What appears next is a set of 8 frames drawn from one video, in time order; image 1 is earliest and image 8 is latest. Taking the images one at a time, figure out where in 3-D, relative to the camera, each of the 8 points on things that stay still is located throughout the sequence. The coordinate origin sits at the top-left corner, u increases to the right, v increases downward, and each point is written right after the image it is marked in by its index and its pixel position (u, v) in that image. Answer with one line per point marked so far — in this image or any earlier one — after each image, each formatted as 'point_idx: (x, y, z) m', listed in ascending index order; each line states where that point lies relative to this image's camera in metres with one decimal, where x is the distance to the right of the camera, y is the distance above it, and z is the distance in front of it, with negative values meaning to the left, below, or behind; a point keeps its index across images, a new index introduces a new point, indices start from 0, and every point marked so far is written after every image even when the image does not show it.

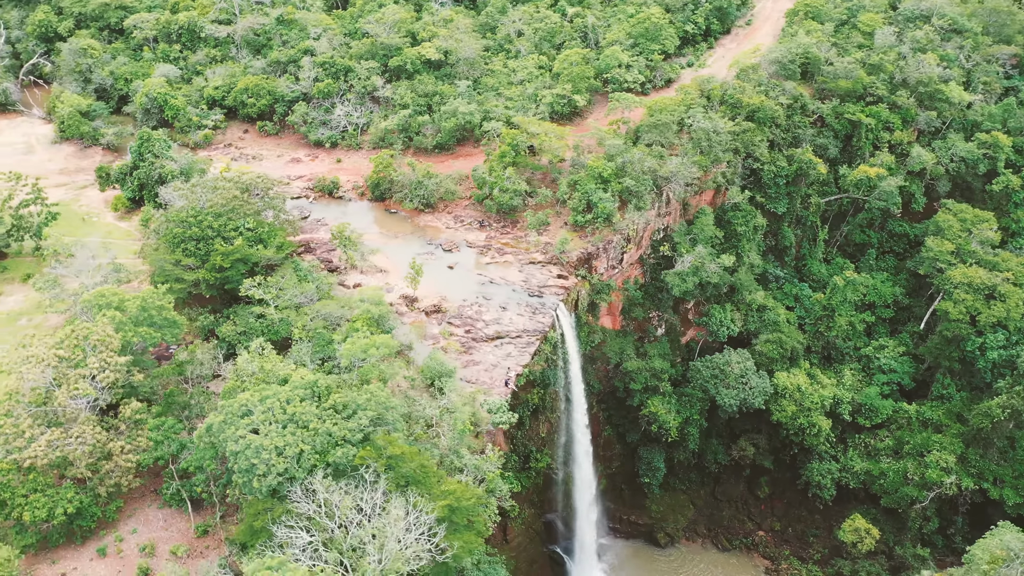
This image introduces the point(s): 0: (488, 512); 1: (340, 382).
0: (-0.4, -4.2, +15.4) m
1: (-3.4, -1.8, +16.0) m
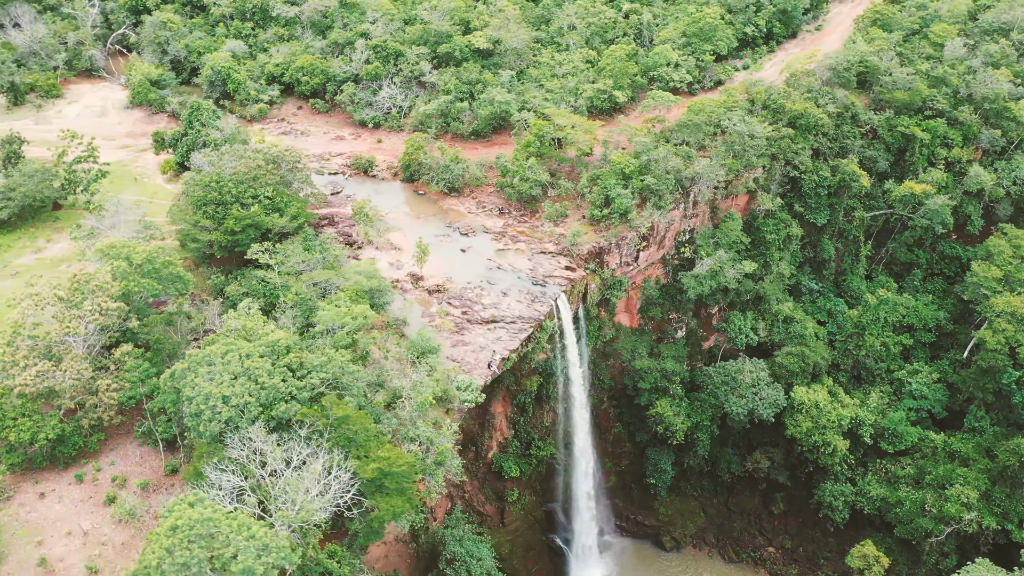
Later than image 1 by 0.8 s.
0: (-1.5, -3.8, +16.0) m
1: (-4.1, -1.2, +16.8) m
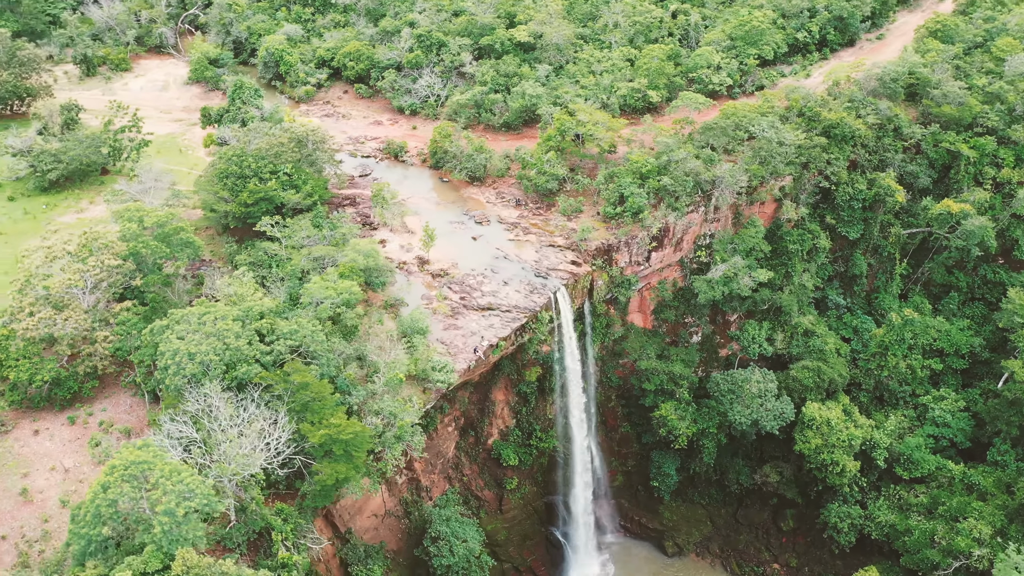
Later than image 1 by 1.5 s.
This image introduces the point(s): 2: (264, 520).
0: (-2.4, -3.4, +16.5) m
1: (-4.7, -0.6, +17.6) m
2: (-4.3, -4.1, +14.4) m
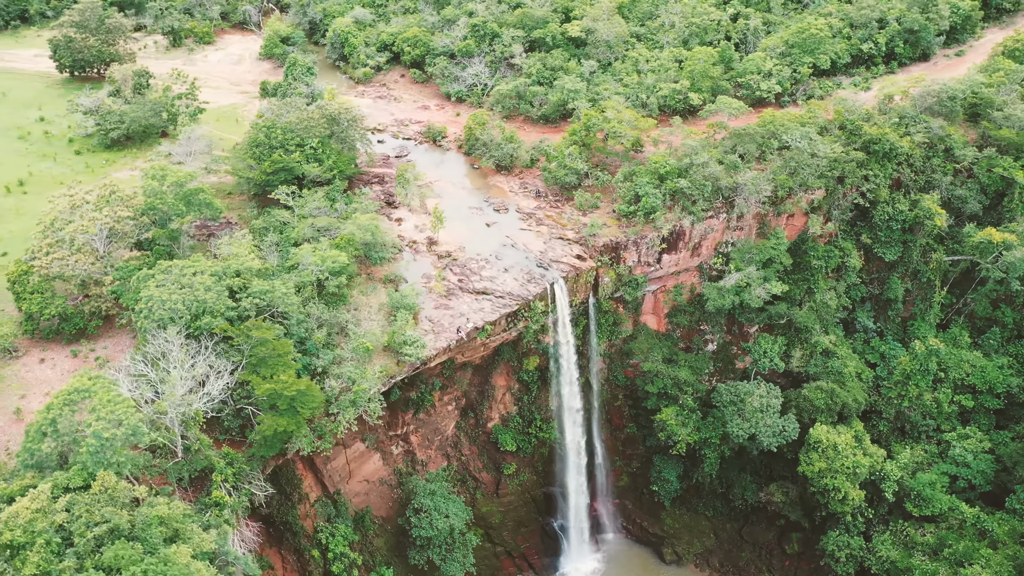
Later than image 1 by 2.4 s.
0: (-3.5, -2.8, +17.3) m
1: (-5.4, +0.2, +18.7) m
2: (-5.8, -3.3, +15.5) m
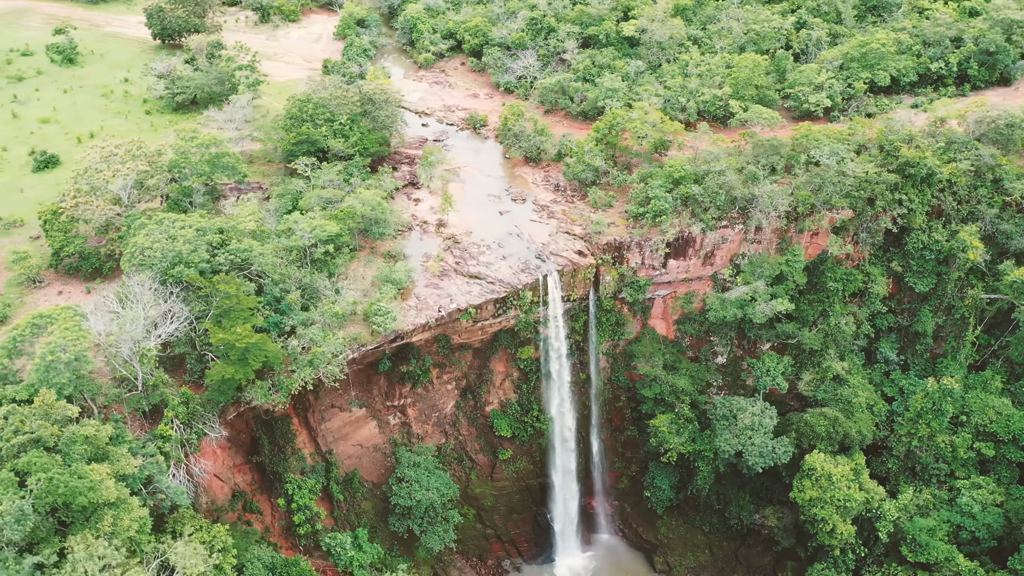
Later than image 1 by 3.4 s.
0: (-4.7, -2.0, +18.4) m
1: (-6.0, +1.2, +20.0) m
2: (-7.3, -2.2, +16.9) m
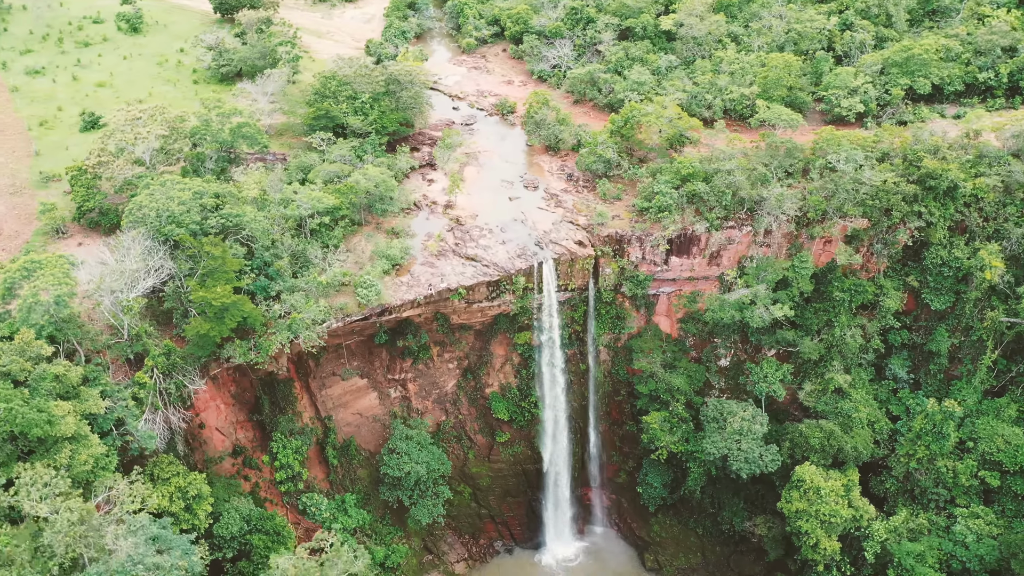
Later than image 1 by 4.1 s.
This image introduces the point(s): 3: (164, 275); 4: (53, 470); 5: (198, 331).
0: (-5.4, -1.2, +19.3) m
1: (-6.3, +2.0, +21.0) m
2: (-8.1, -1.3, +18.0) m
3: (-7.6, +0.3, +18.2) m
4: (-8.2, -3.2, +14.6) m
5: (-6.9, -0.9, +17.9) m
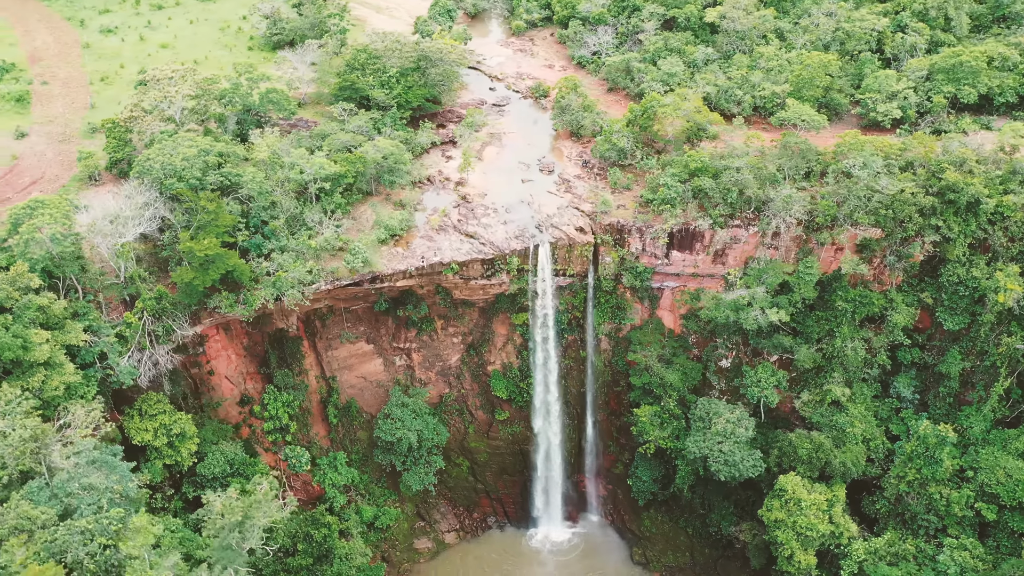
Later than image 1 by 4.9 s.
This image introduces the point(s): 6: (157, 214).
0: (-6.1, -0.2, +20.3) m
1: (-6.5, +3.2, +22.0) m
2: (-8.9, 0.0, +19.4) m
3: (-8.3, +1.5, +19.4) m
4: (-9.5, -2.0, +16.0) m
5: (-7.6, +0.2, +19.0) m
6: (-8.4, +1.5, +19.4) m
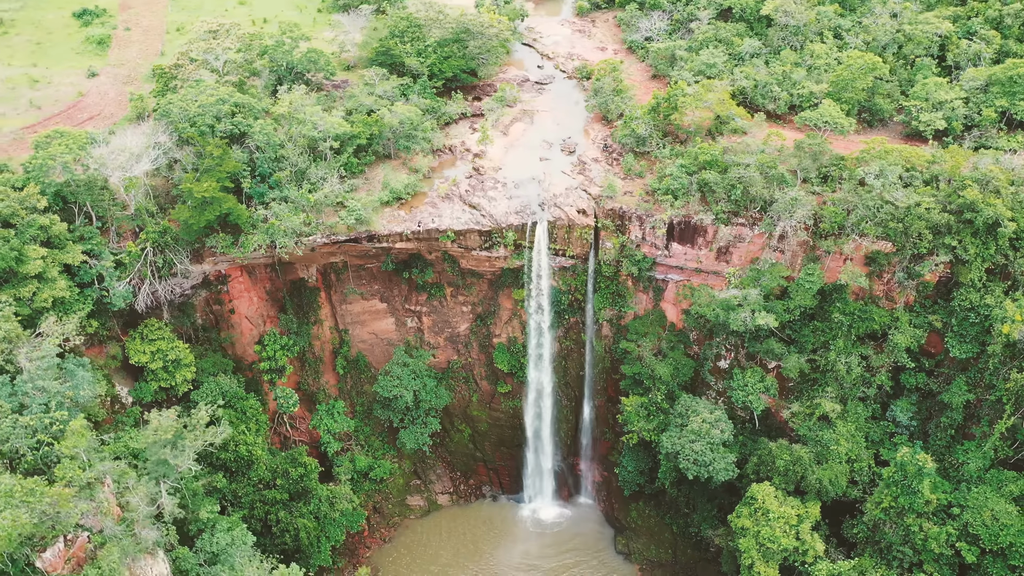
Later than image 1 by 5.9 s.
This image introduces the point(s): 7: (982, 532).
0: (-6.7, +1.2, +21.5) m
1: (-6.4, +4.6, +23.2) m
2: (-9.5, +1.7, +21.0) m
3: (-8.7, +3.1, +21.0) m
4: (-10.8, -0.2, +17.8) m
5: (-8.3, +1.8, +20.5) m
6: (-8.8, +3.2, +20.9) m
7: (+11.8, -6.0, +20.5) m
